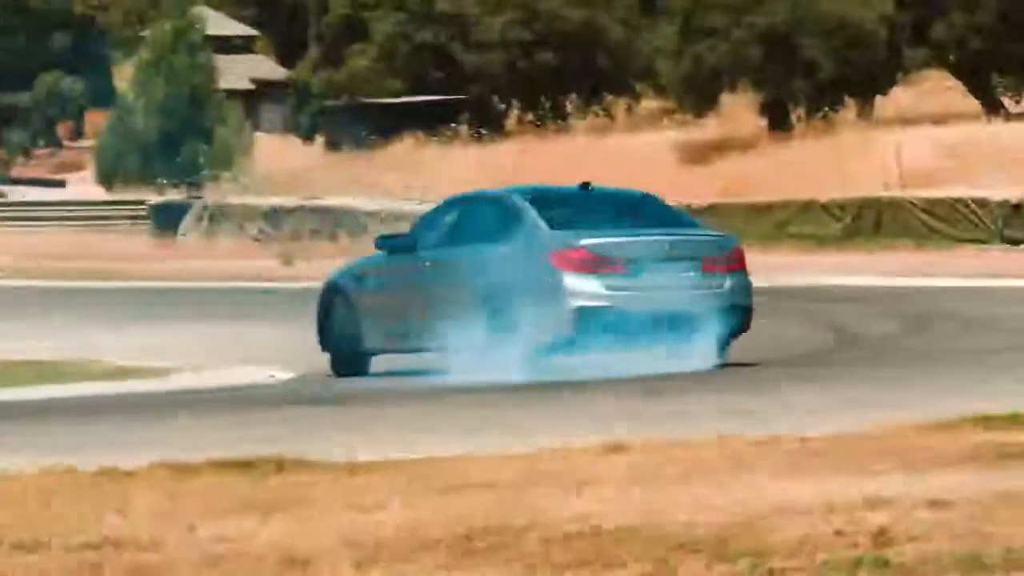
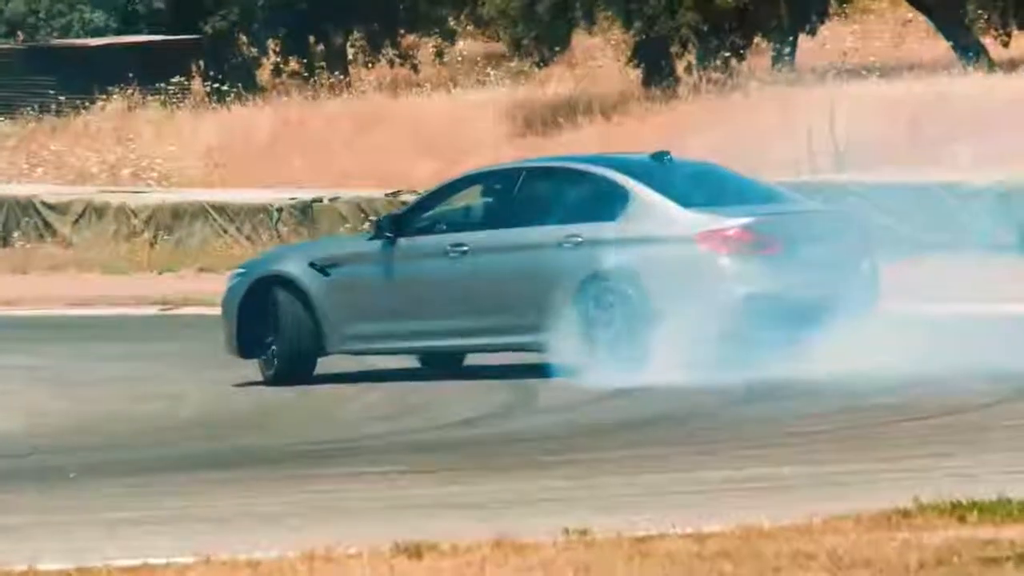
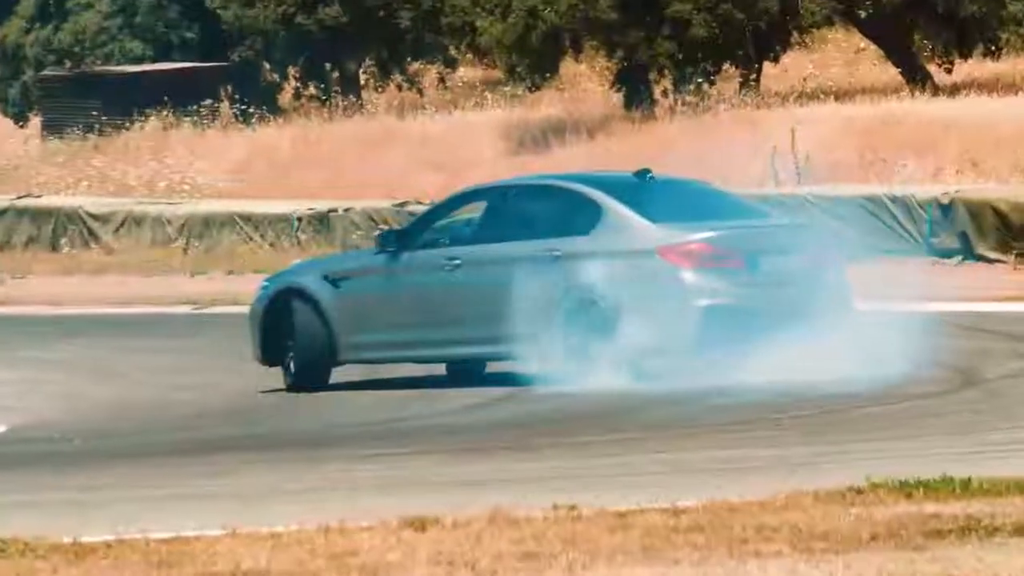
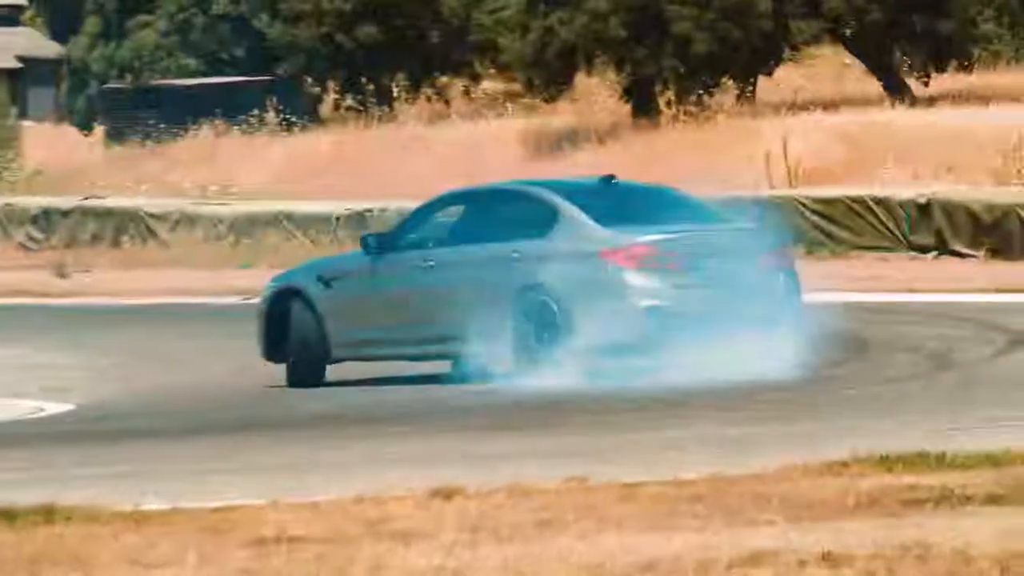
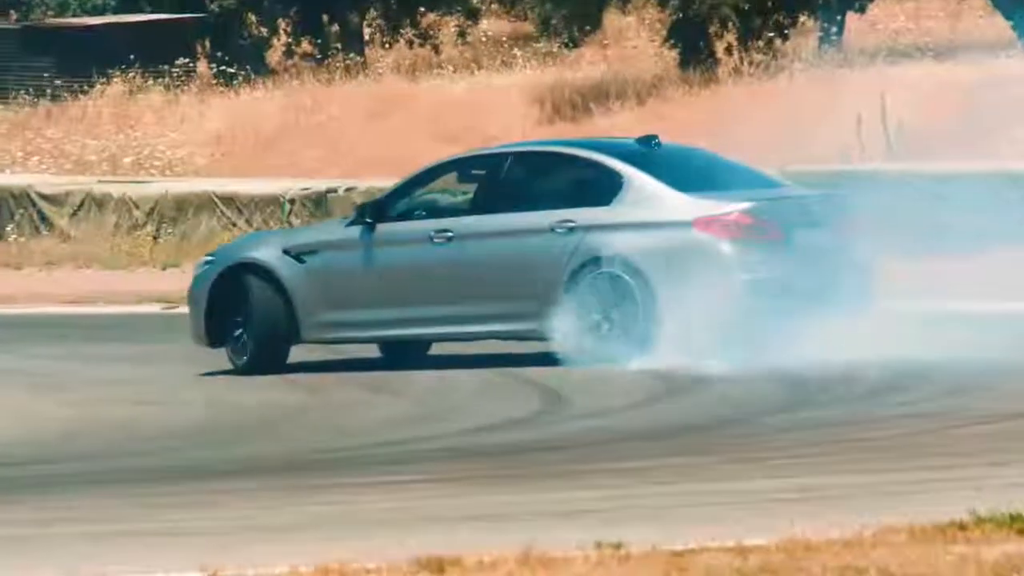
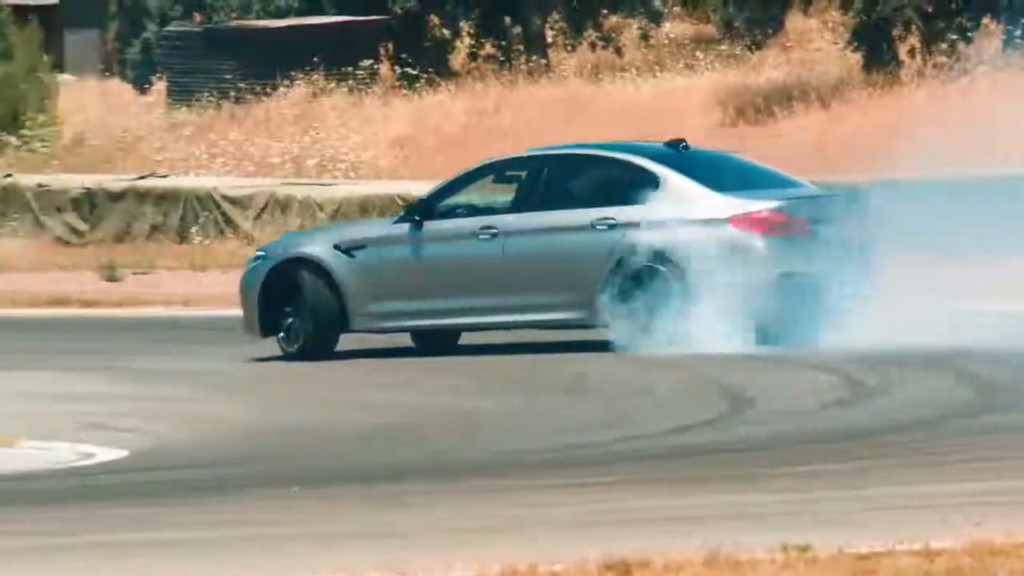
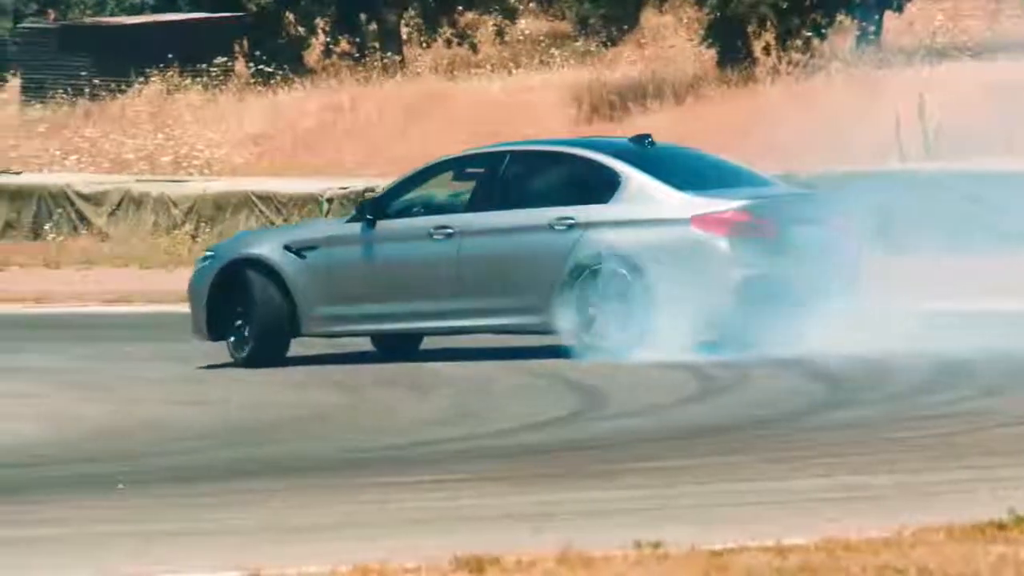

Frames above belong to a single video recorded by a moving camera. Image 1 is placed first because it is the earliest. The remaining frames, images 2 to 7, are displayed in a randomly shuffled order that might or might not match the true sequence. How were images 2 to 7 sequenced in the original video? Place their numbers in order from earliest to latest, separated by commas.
4, 3, 2, 5, 7, 6
